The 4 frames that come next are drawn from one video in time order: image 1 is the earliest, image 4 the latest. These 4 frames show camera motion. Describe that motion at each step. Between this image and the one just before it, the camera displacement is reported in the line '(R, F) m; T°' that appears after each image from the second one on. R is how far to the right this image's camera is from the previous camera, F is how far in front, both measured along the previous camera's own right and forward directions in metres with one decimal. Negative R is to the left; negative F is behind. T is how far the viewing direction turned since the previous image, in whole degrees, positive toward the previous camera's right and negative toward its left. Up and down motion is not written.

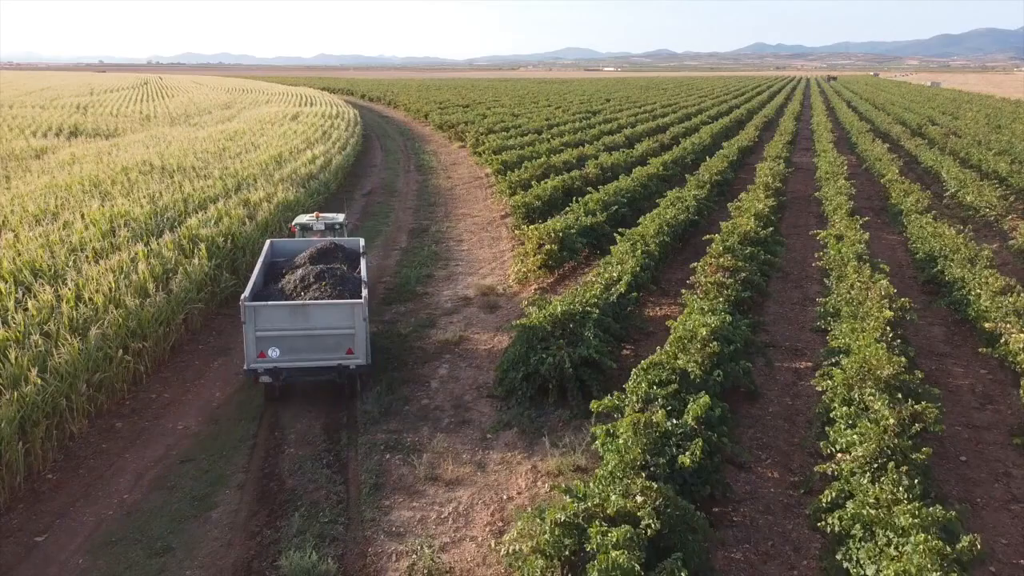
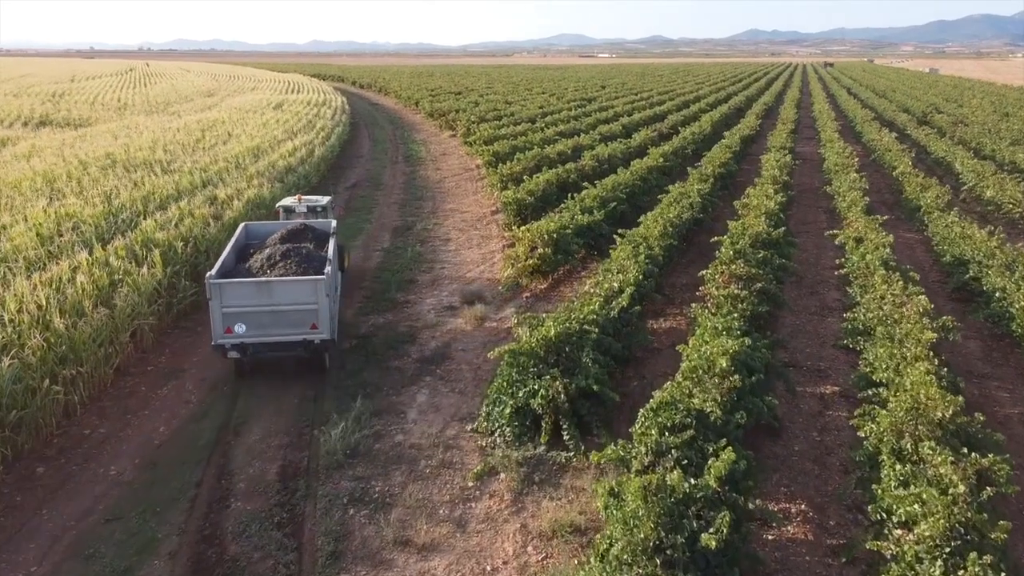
(+0.1, +1.3) m; 0°
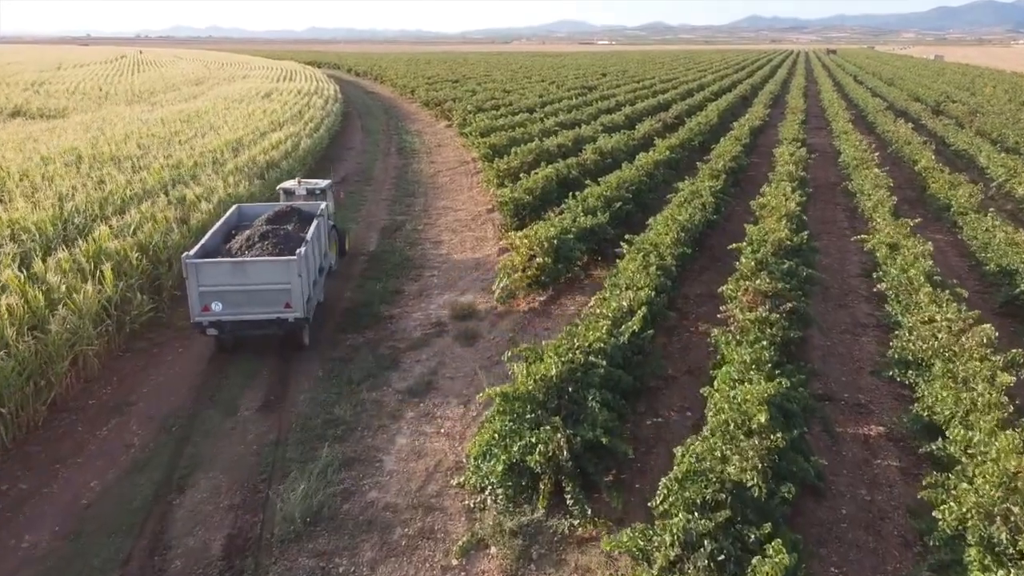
(+0.1, +1.3) m; 0°
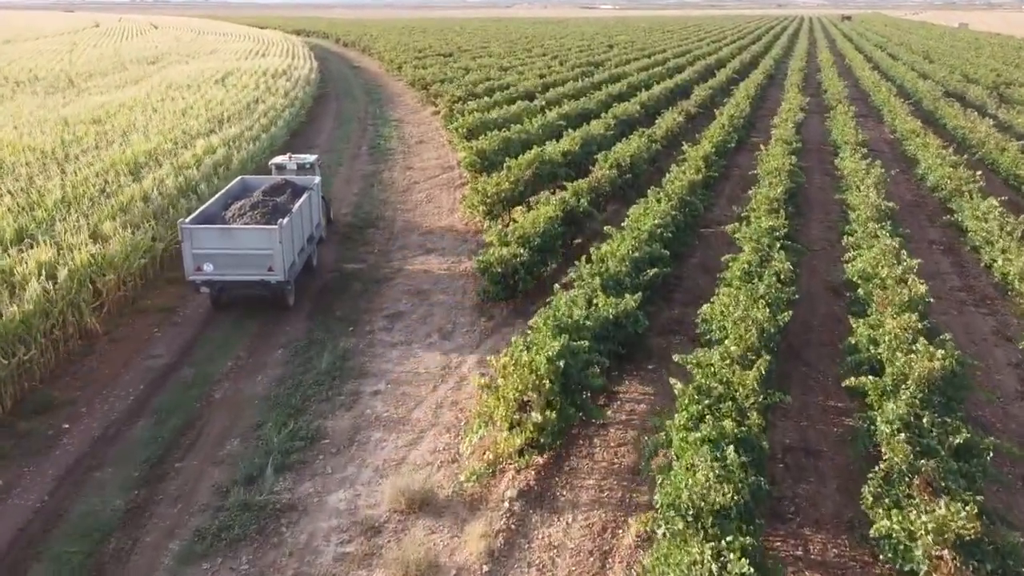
(+0.2, +4.7) m; 0°
